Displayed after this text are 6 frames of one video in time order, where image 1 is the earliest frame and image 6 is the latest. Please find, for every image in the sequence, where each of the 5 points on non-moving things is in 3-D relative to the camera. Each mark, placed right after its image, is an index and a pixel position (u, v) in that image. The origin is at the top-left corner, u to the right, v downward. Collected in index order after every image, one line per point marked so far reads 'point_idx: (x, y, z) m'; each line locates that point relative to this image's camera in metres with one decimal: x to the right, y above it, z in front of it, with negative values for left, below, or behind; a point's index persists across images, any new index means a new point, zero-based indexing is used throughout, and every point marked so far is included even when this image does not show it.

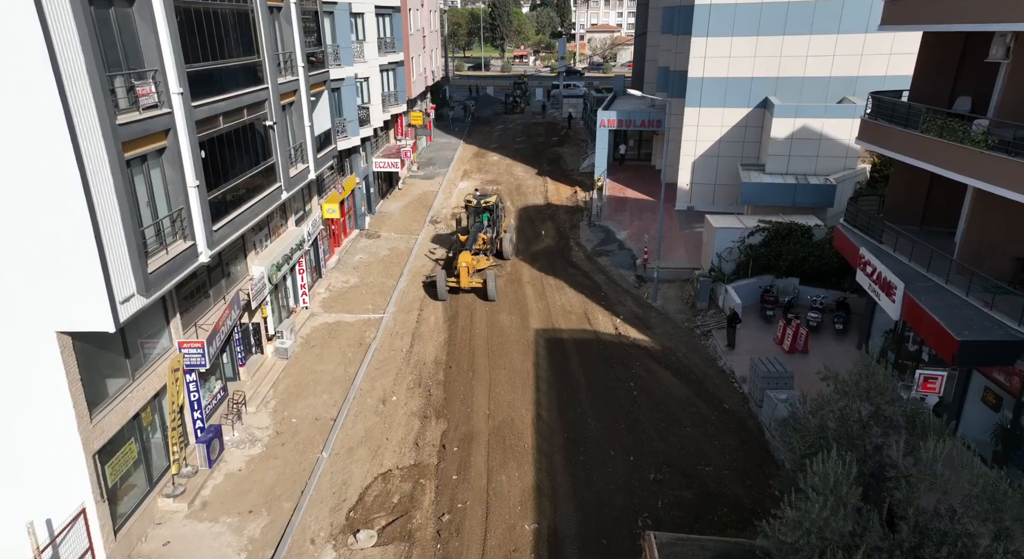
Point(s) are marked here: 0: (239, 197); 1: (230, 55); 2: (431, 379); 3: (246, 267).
0: (-6.6, +1.9, +16.6) m
1: (-6.7, +5.2, +16.2) m
2: (-2.3, -2.8, +19.9) m
3: (-7.3, +0.4, +19.1) m
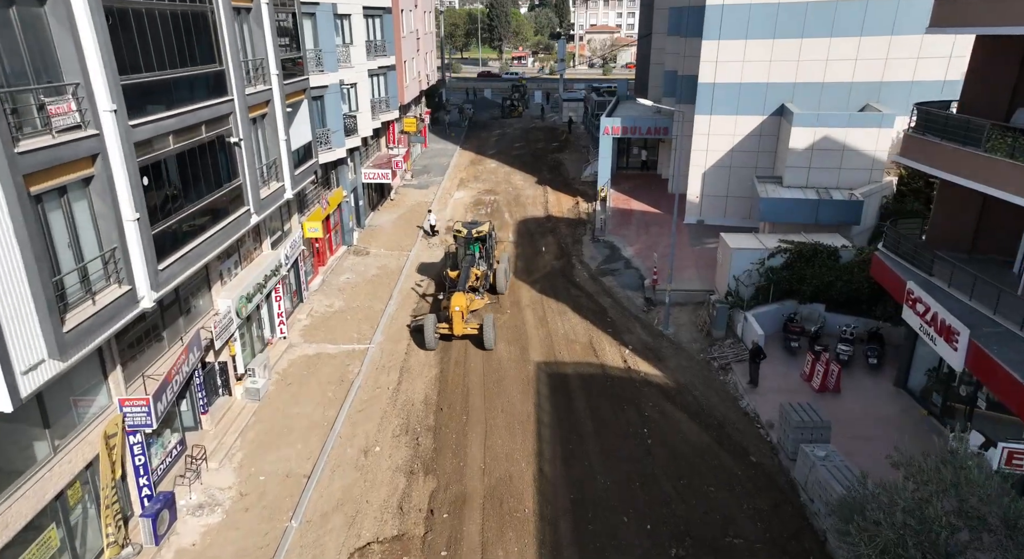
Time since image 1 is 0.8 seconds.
0: (-6.6, +1.1, +14.4) m
1: (-6.7, +4.3, +14.0) m
2: (-2.3, -3.7, +17.7) m
3: (-7.4, -0.5, +17.0) m
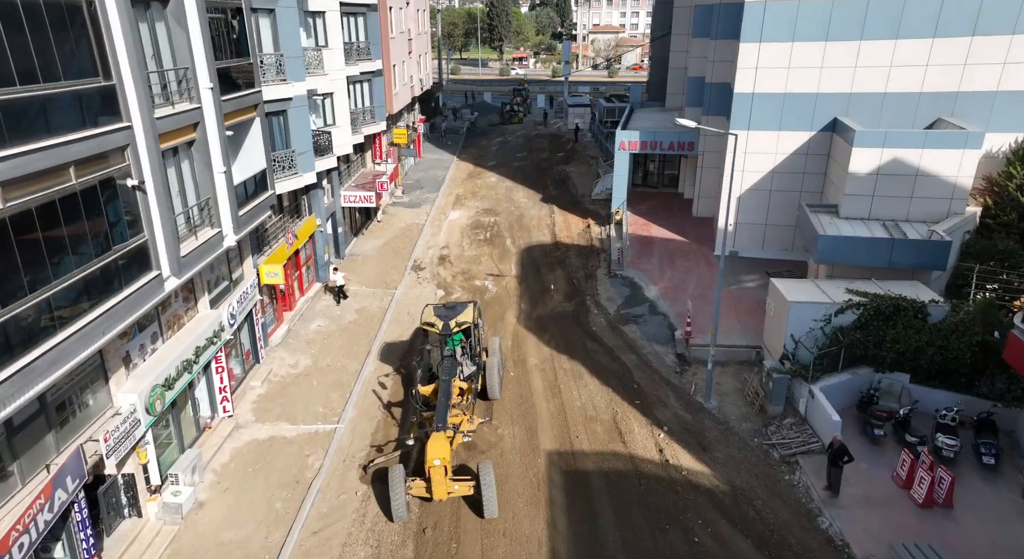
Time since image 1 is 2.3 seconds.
0: (-6.5, -0.5, +9.9) m
1: (-6.6, +2.7, +9.5) m
2: (-2.2, -5.2, +13.2) m
3: (-7.2, -2.1, +12.5) m
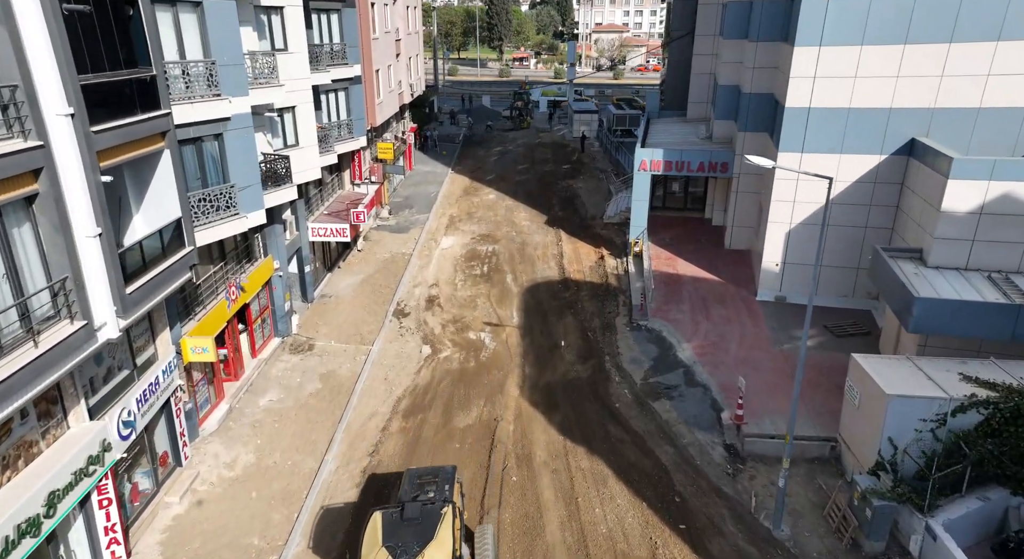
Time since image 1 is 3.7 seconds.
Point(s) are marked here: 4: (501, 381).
0: (-6.4, -2.2, +5.2) m
1: (-6.5, +1.1, +4.8) m
2: (-2.2, -6.9, +8.5) m
3: (-7.2, -3.7, +7.8) m
4: (-0.3, -2.9, +19.8) m
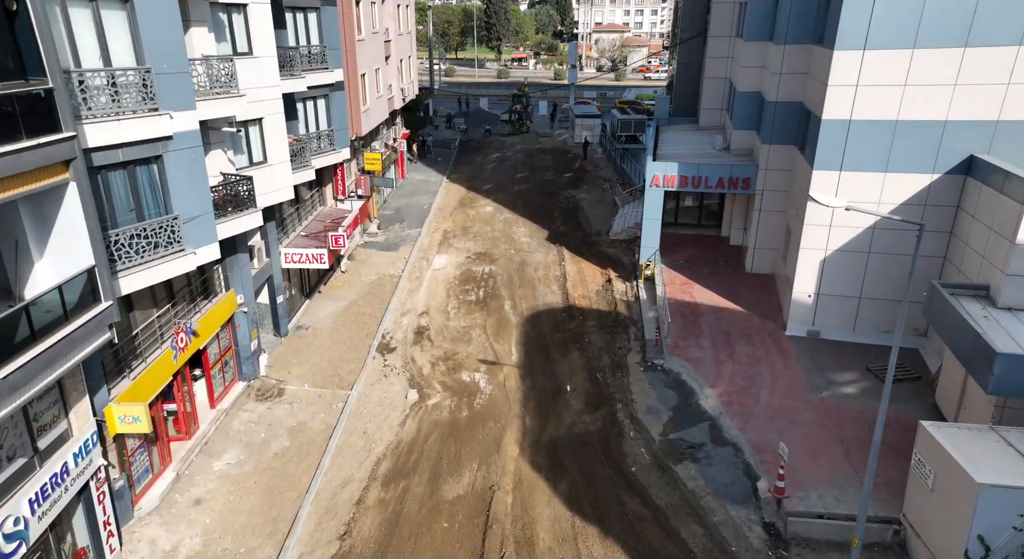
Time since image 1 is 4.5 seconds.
0: (-6.4, -3.1, +2.5) m
1: (-6.5, +0.1, +2.1) m
2: (-2.2, -7.9, +5.8) m
3: (-7.2, -4.7, +5.1) m
4: (-0.3, -3.8, +17.1) m
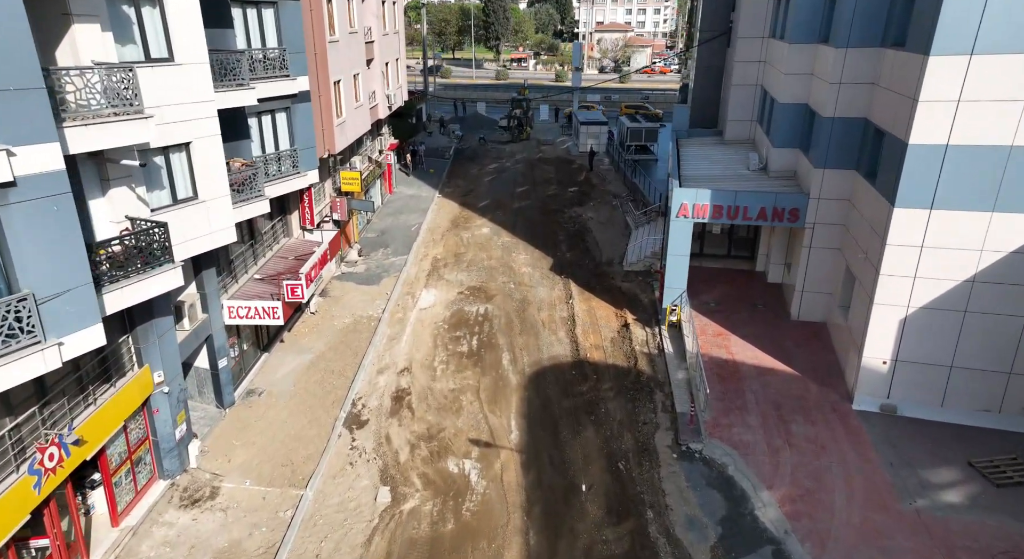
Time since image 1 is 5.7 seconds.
0: (-6.4, -4.6, -1.7) m
1: (-6.5, -1.3, -2.1) m
2: (-2.2, -9.3, +1.6) m
3: (-7.2, -6.1, +0.9) m
4: (-0.4, -5.3, +13.0) m
